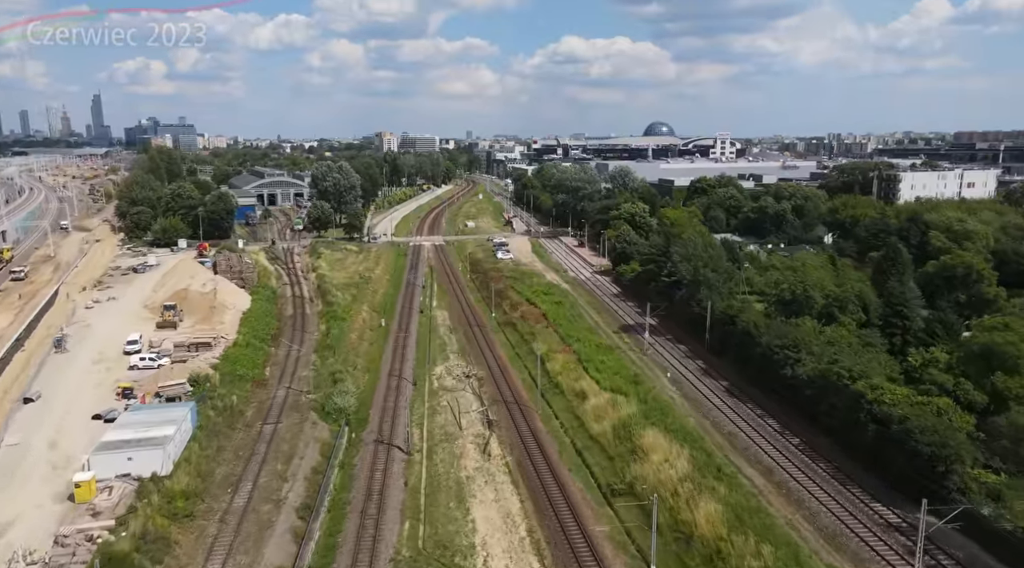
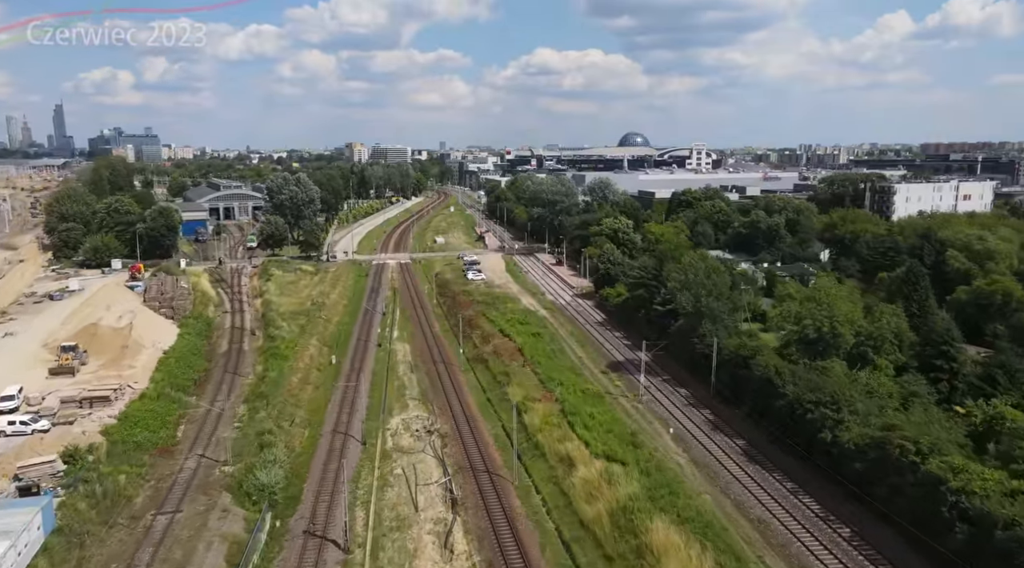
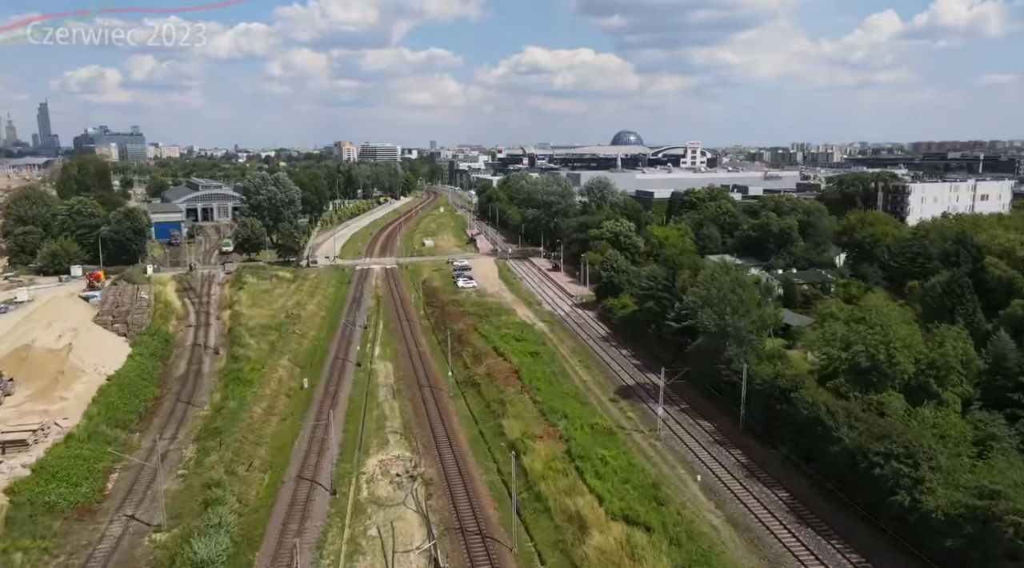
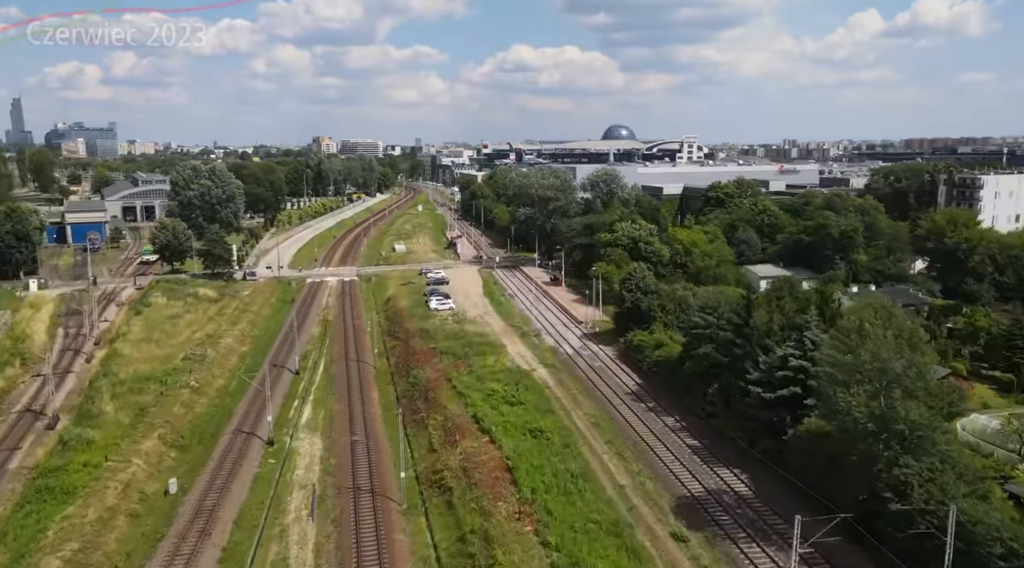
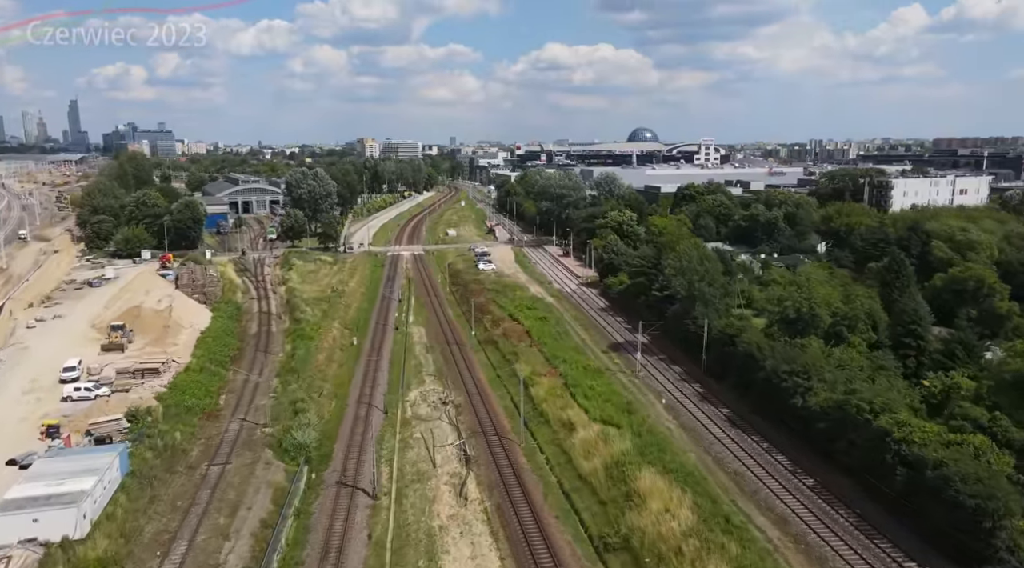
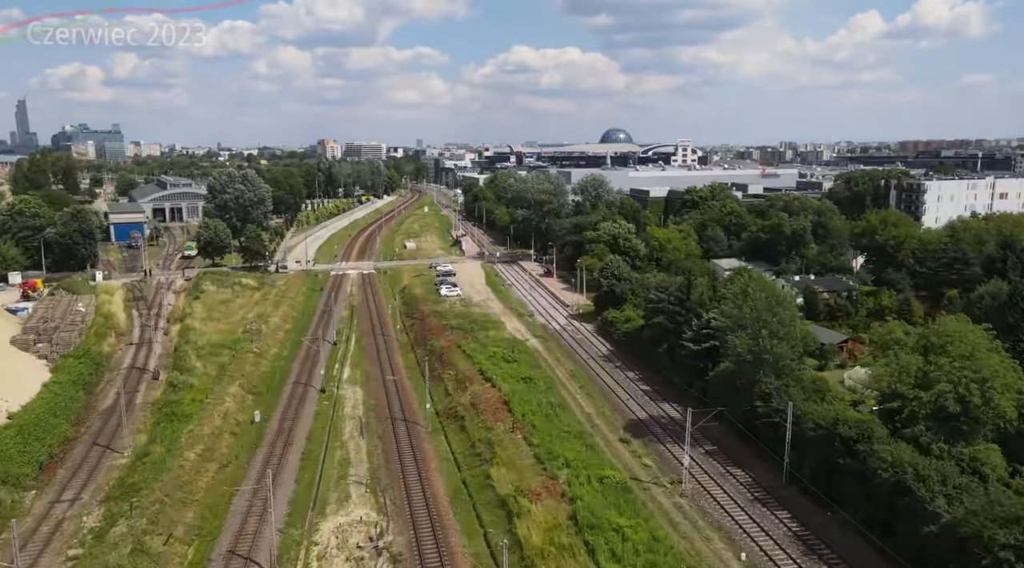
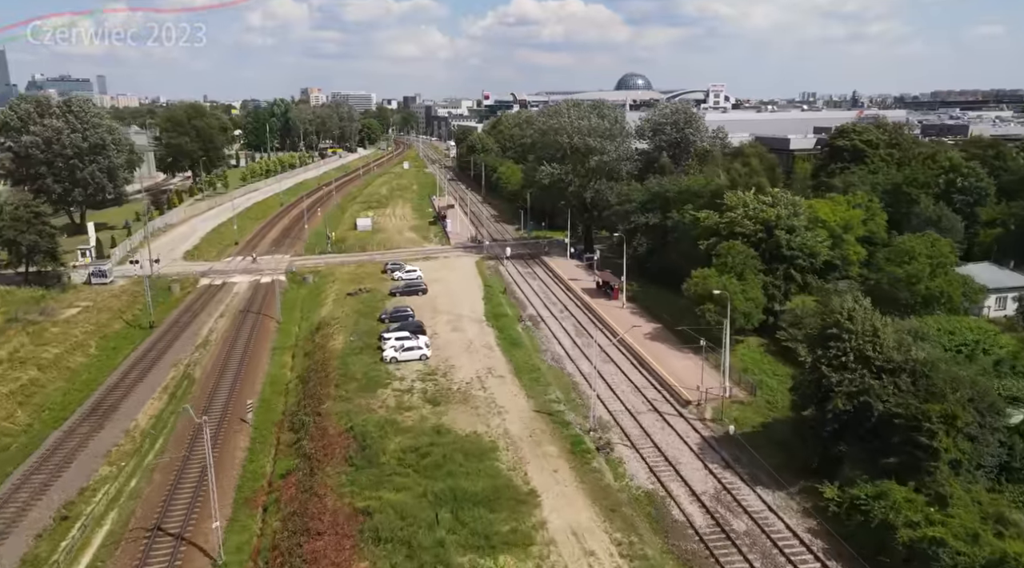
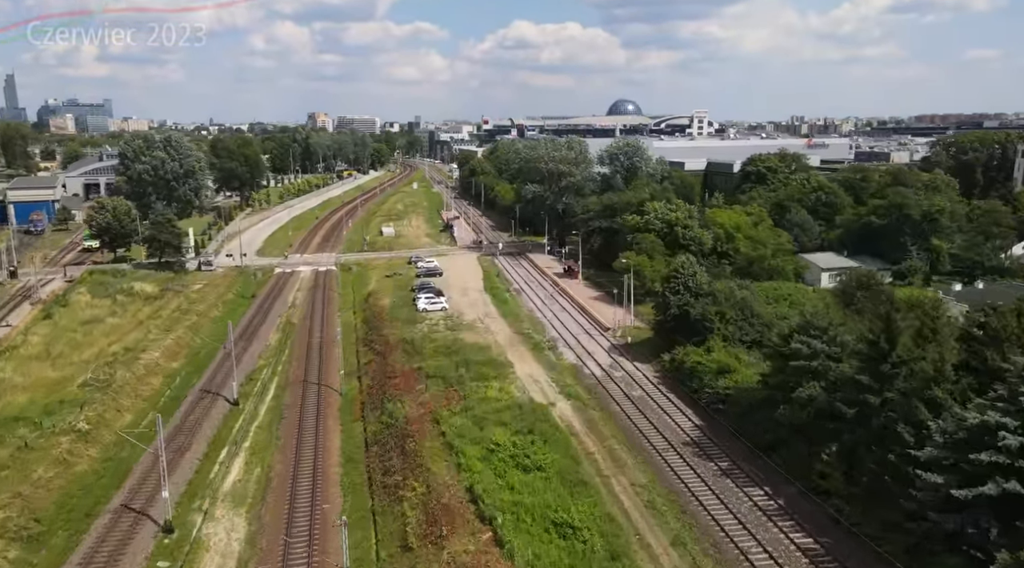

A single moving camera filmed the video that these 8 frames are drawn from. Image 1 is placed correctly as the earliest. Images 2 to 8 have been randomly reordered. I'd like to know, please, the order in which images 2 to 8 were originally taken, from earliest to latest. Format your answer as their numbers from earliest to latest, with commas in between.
5, 2, 3, 6, 4, 8, 7
